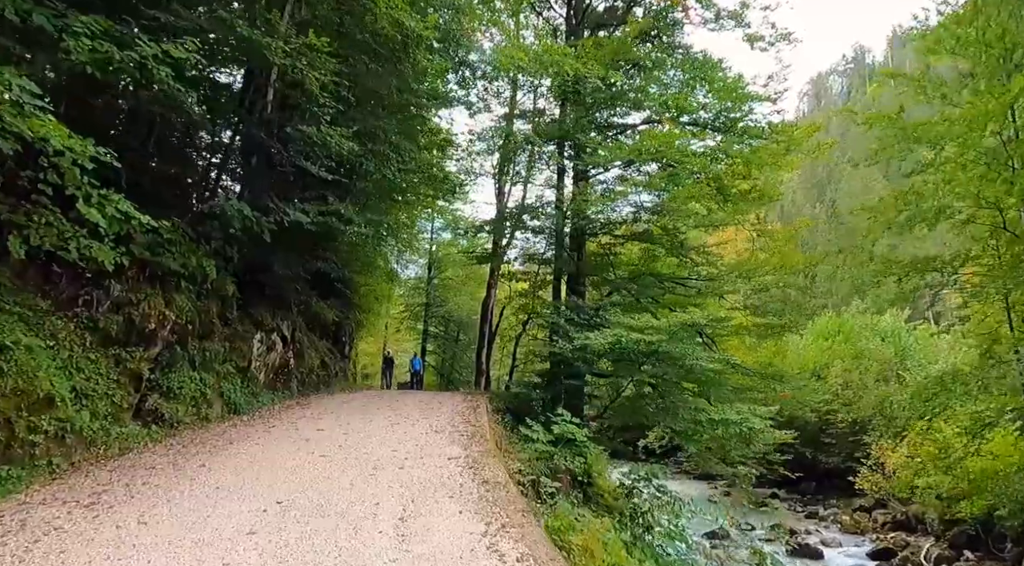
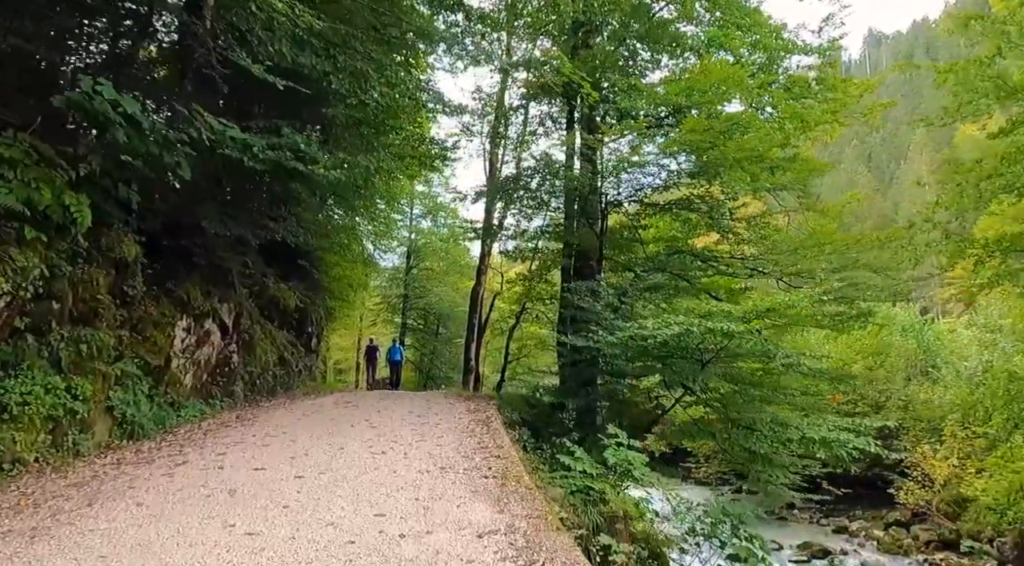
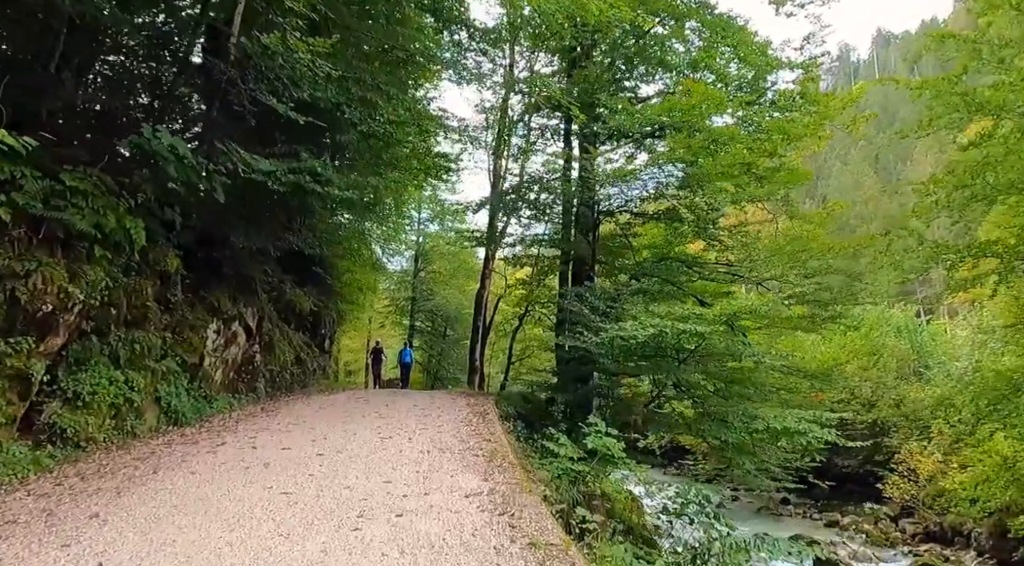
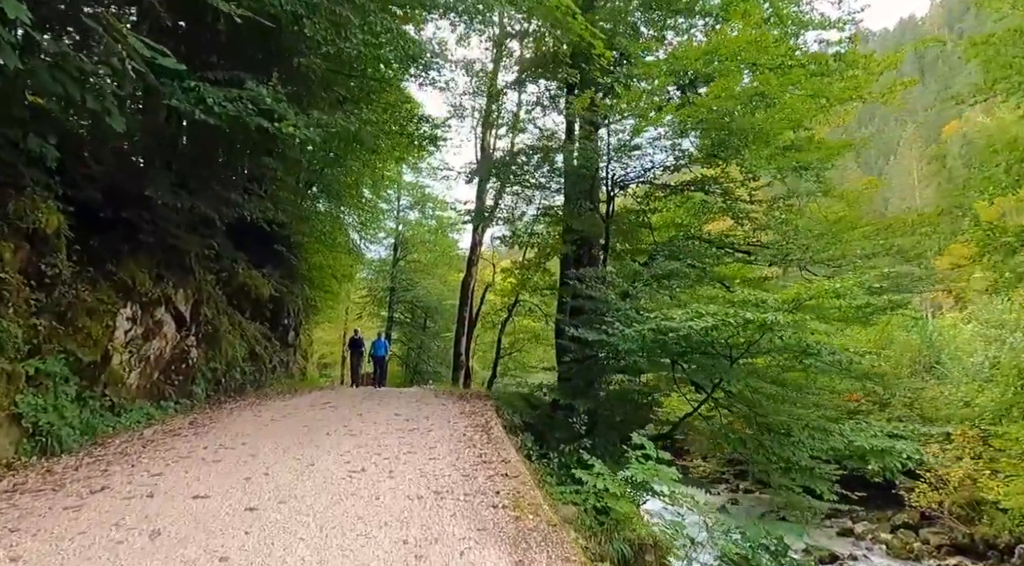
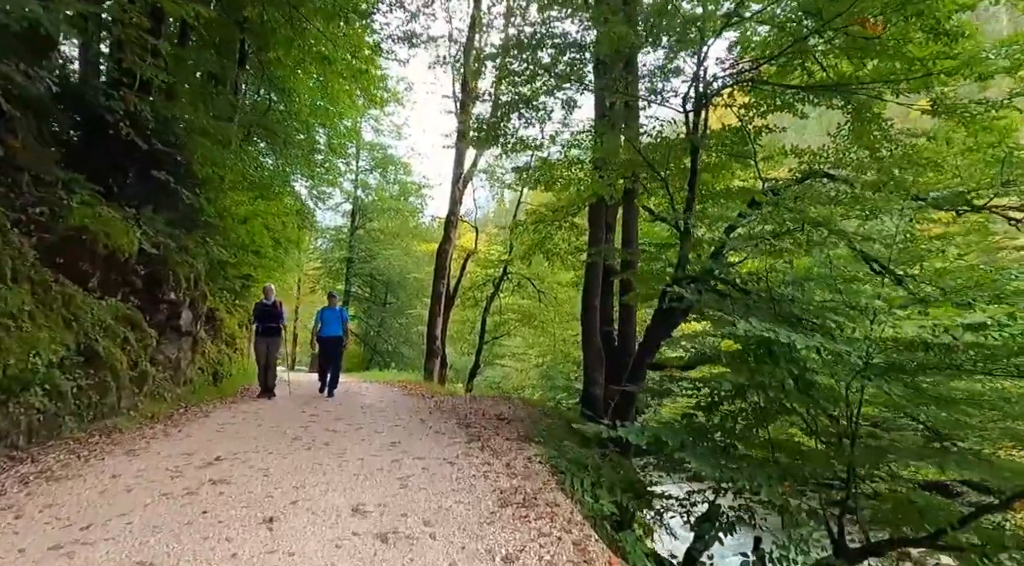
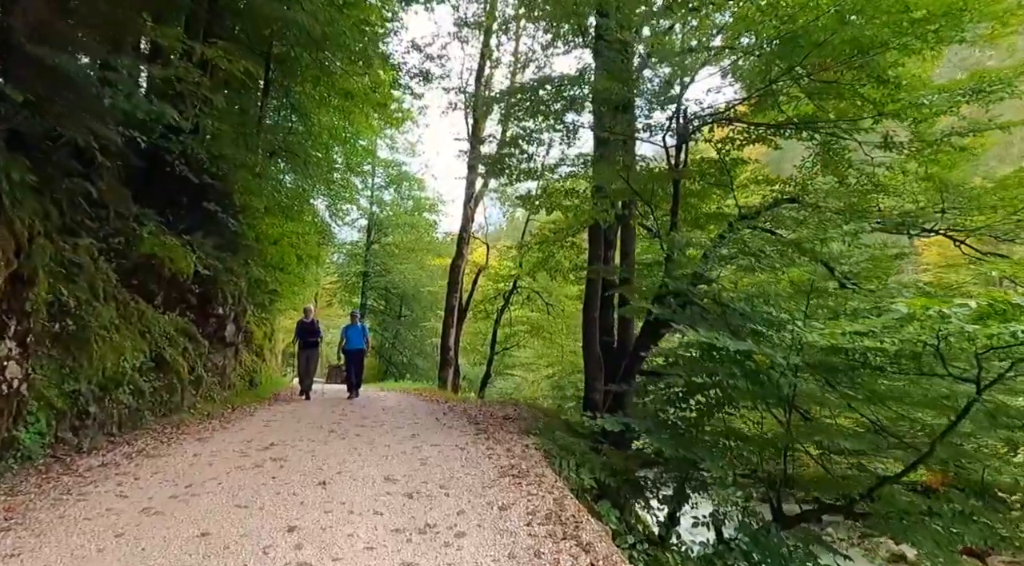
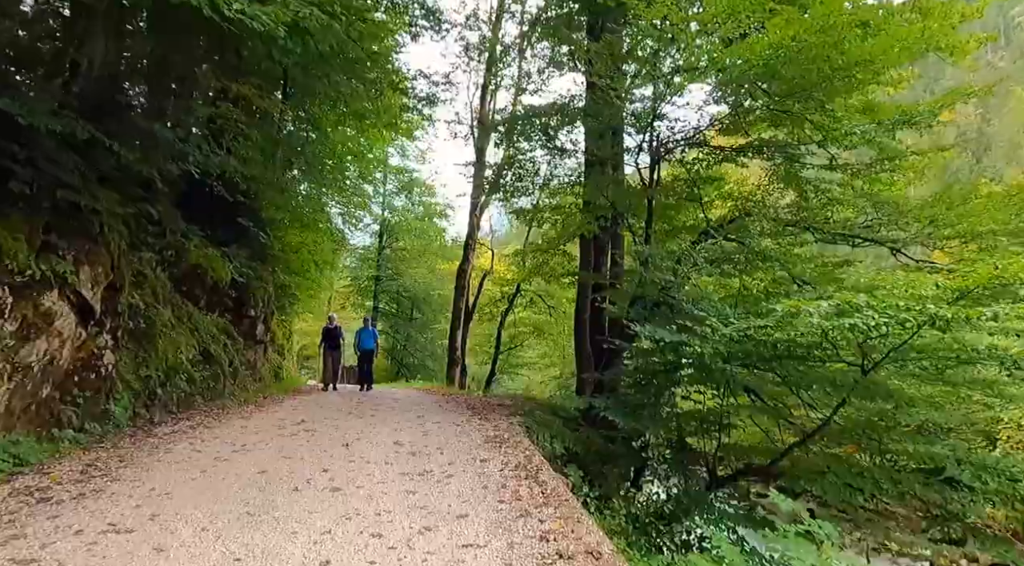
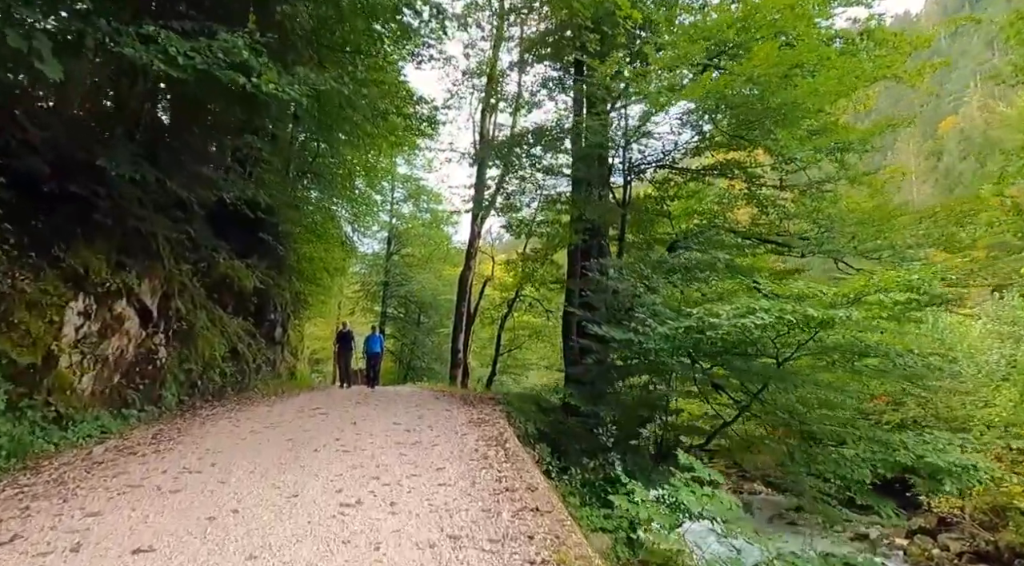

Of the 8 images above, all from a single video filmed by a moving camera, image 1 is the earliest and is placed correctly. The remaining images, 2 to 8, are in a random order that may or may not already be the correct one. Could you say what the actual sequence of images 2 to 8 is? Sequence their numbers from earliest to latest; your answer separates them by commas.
3, 2, 4, 8, 7, 6, 5
